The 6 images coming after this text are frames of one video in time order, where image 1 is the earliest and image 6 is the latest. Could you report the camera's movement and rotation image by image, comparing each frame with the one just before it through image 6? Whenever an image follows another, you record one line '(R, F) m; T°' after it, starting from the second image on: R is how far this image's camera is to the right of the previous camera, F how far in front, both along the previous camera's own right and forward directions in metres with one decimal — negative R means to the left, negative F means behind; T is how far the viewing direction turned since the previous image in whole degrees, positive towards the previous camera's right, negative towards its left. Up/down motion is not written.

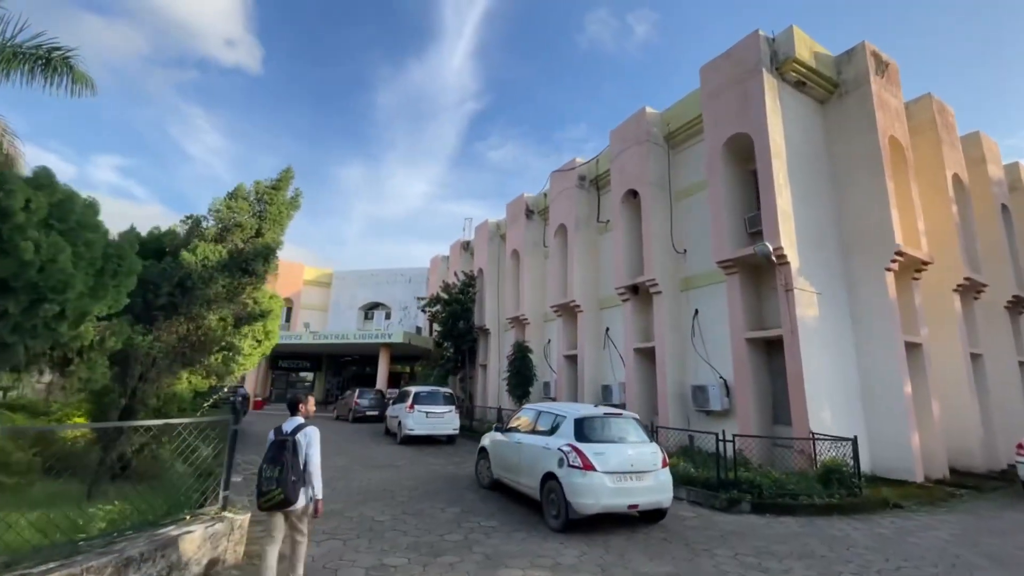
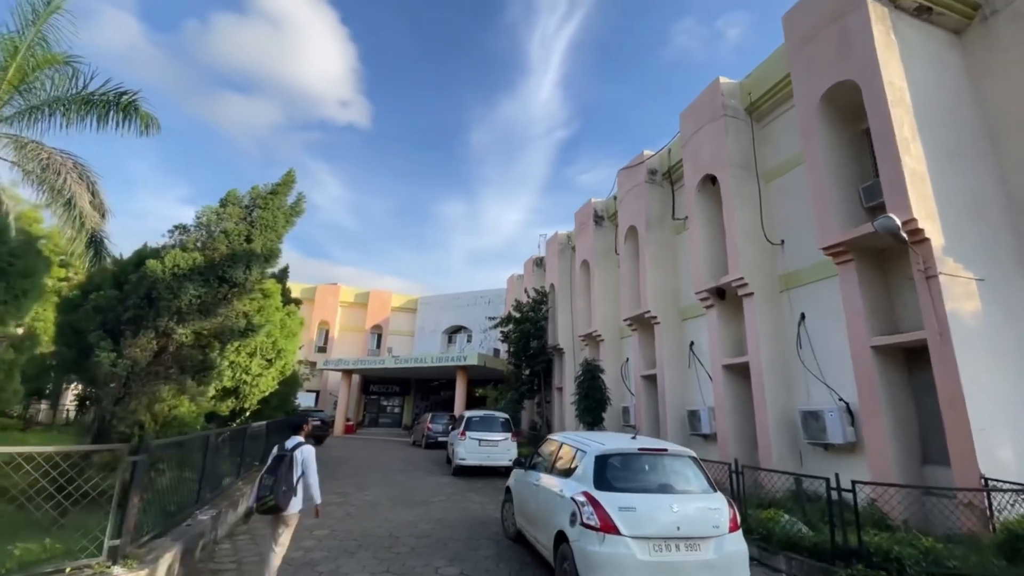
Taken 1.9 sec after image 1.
(+1.0, +1.5) m; -12°
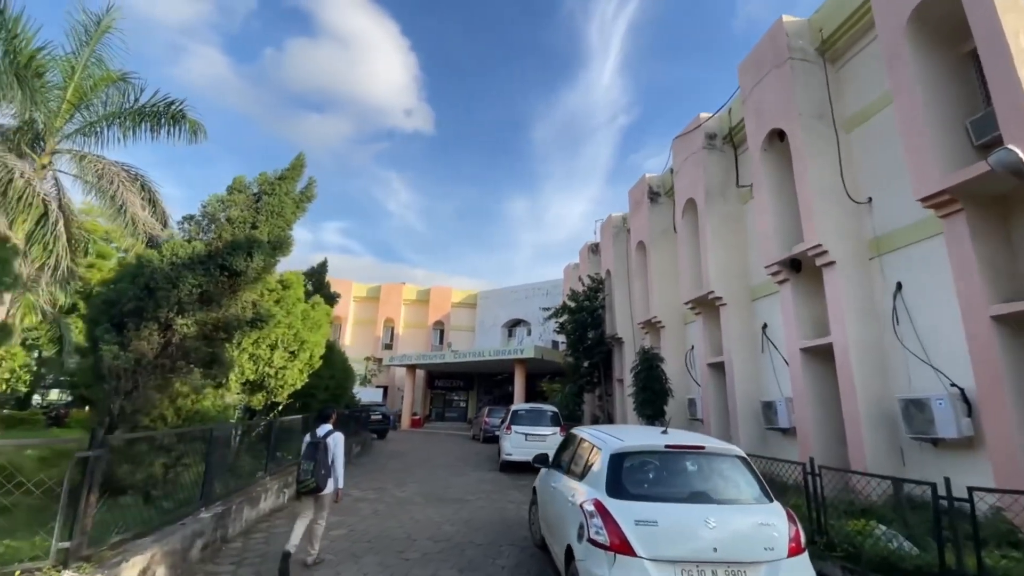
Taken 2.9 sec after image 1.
(+0.6, +0.8) m; -8°
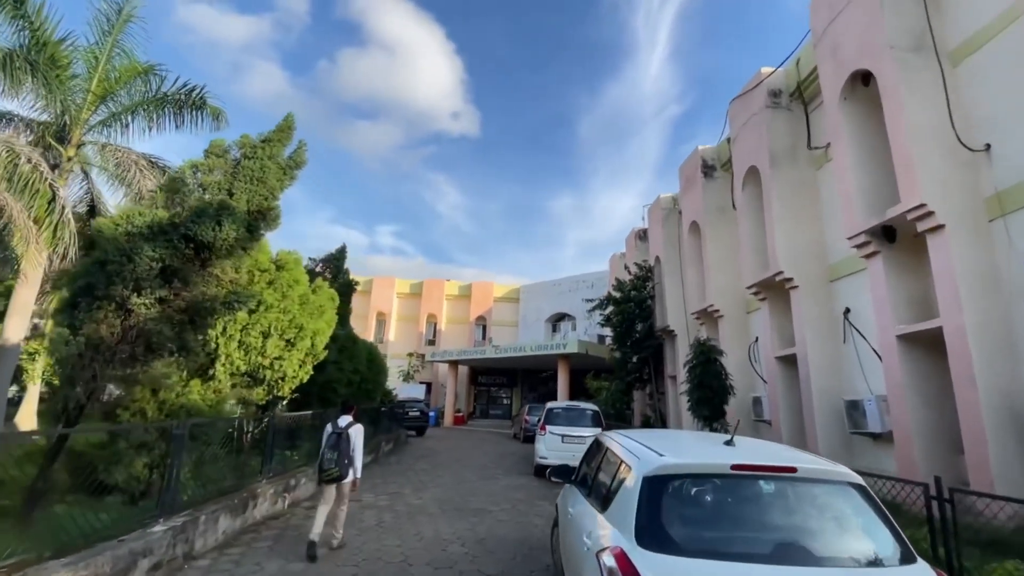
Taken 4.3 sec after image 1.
(+0.3, +1.1) m; -6°
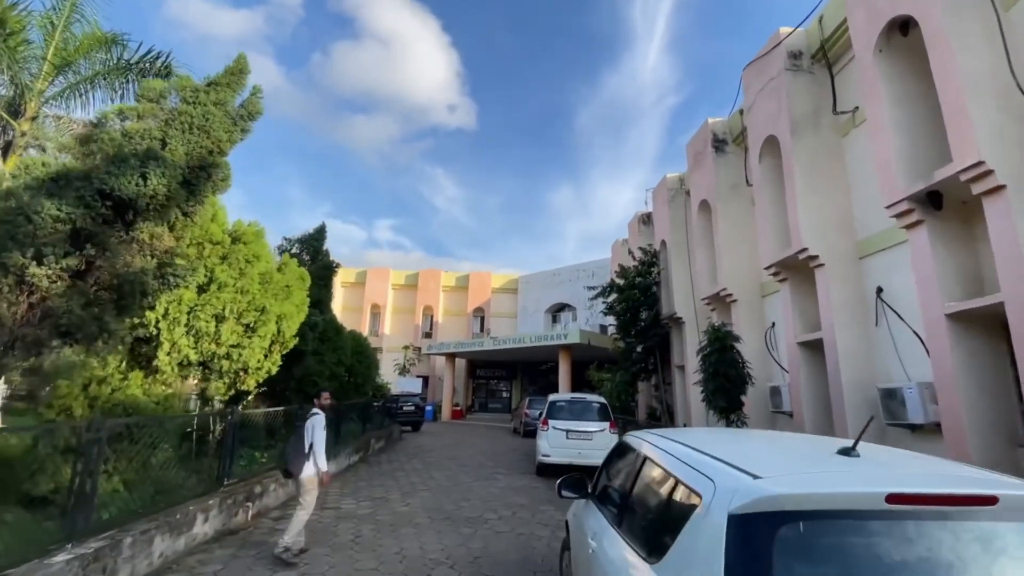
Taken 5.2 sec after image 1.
(0.0, +0.9) m; 0°
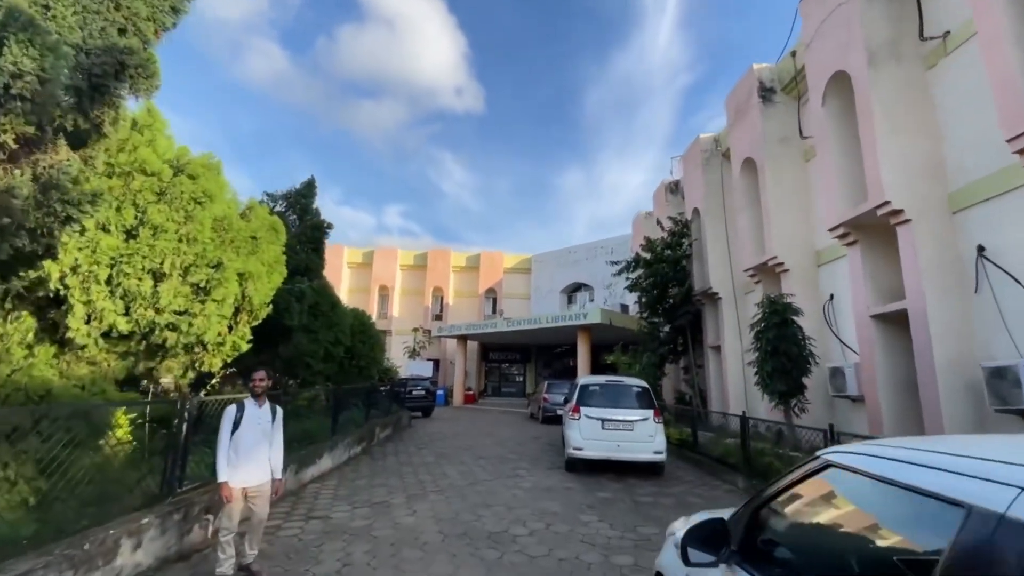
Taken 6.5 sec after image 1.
(-0.2, +1.4) m; -1°
